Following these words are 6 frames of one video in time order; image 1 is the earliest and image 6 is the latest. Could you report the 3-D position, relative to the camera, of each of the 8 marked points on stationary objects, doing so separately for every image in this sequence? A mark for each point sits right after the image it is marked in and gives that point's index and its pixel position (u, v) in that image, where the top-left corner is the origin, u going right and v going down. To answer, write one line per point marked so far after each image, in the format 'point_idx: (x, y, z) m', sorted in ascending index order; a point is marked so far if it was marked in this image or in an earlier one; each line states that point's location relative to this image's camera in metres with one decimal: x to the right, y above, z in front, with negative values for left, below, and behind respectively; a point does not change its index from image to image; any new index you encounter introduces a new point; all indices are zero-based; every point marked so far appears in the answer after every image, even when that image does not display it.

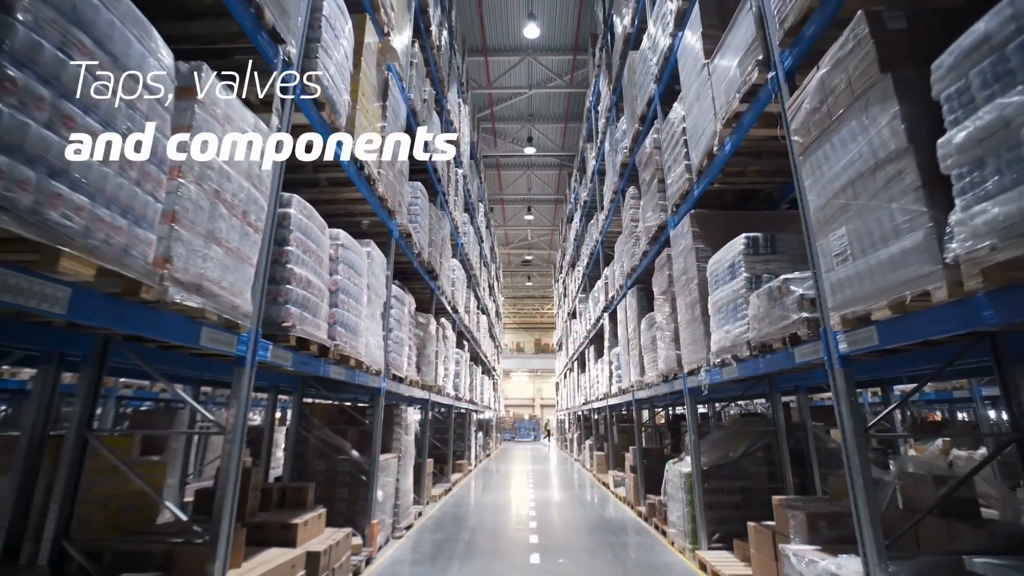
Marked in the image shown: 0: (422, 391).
0: (-2.6, -2.9, +7.6) m
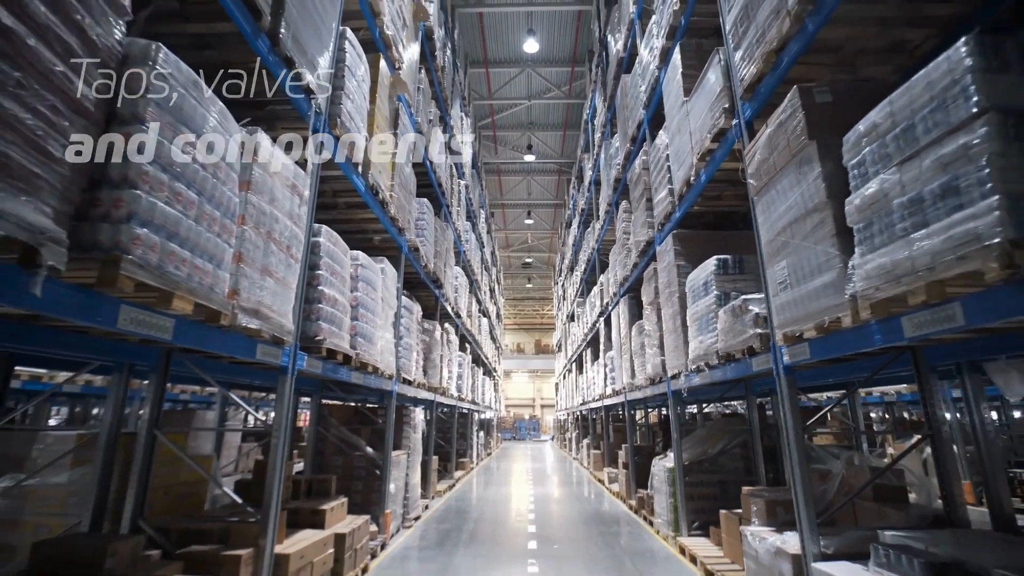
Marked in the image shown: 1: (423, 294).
0: (-2.6, -3.2, +8.2) m
1: (-3.2, -0.2, +9.6) m
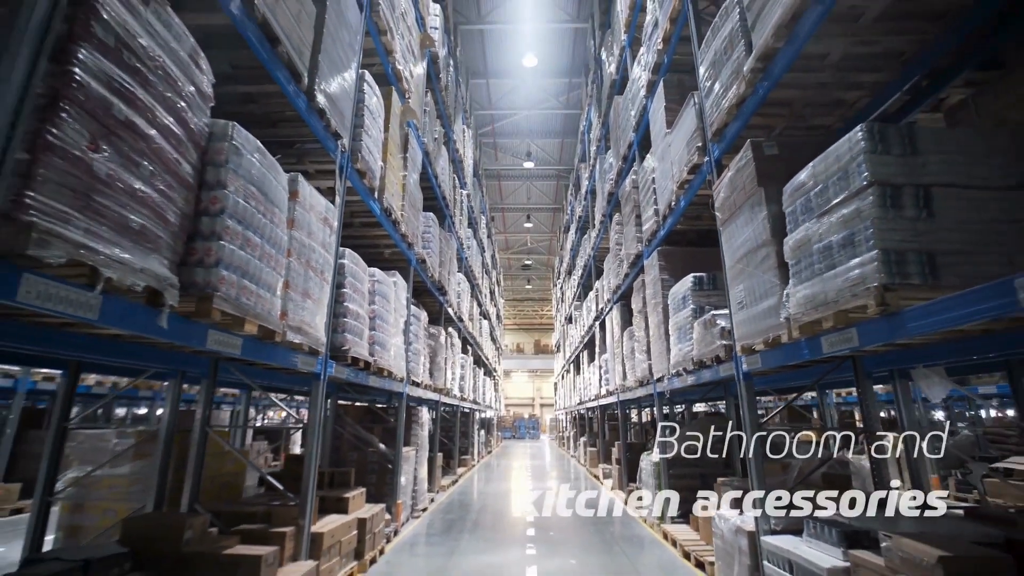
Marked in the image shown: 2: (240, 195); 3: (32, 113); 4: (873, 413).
0: (-2.6, -3.5, +8.7) m
1: (-3.2, -0.5, +10.2) m
2: (-2.8, +0.9, +2.7) m
3: (-3.0, +1.1, +1.7) m
4: (+5.1, -1.8, +3.7) m
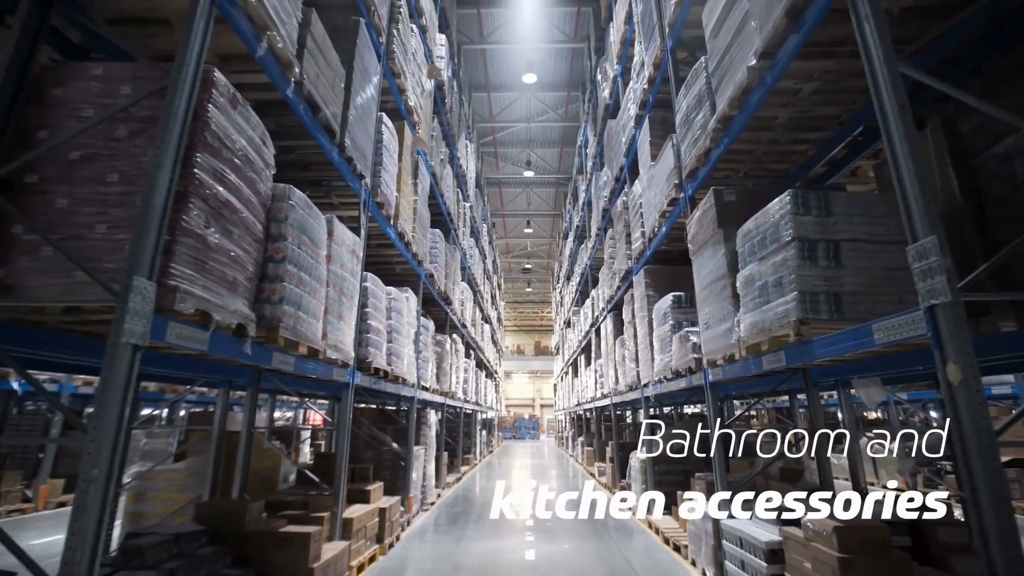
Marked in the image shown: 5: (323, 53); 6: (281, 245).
0: (-2.5, -3.8, +9.4) m
1: (-3.2, -0.8, +10.8) m
2: (-2.7, +0.6, +3.4) m
3: (-3.0, +0.7, +2.3) m
4: (+5.1, -2.1, +4.4) m
5: (-2.9, +3.6, +4.1) m
6: (-2.8, +0.5, +3.2) m
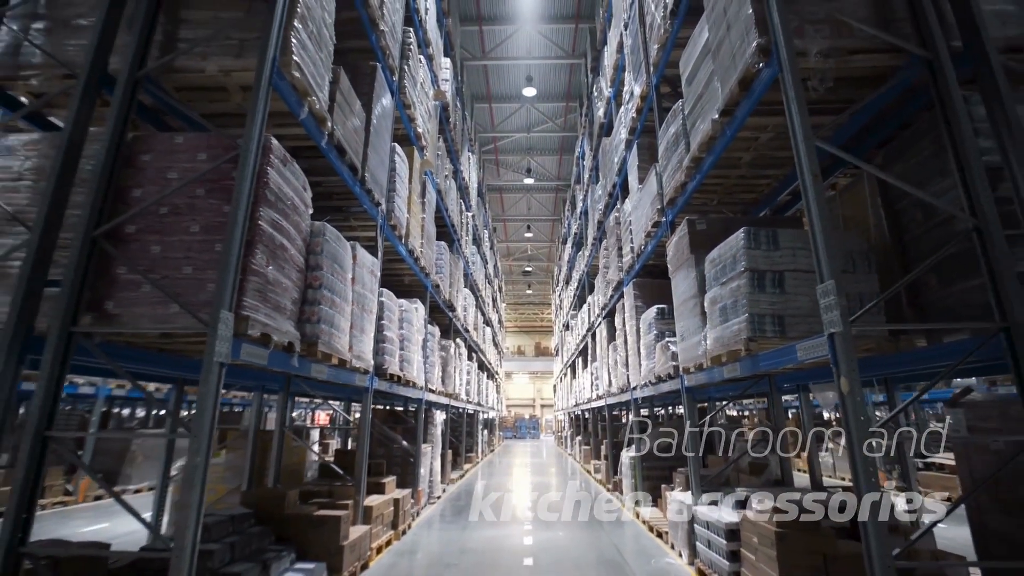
0: (-2.5, -4.1, +10.0) m
1: (-3.2, -1.2, +11.5) m
2: (-2.8, +0.3, +4.0) m
3: (-3.0, +0.4, +3.0) m
4: (+5.1, -2.4, +5.0) m
5: (-2.9, +3.3, +4.7) m
6: (-2.8, +0.2, +3.9) m
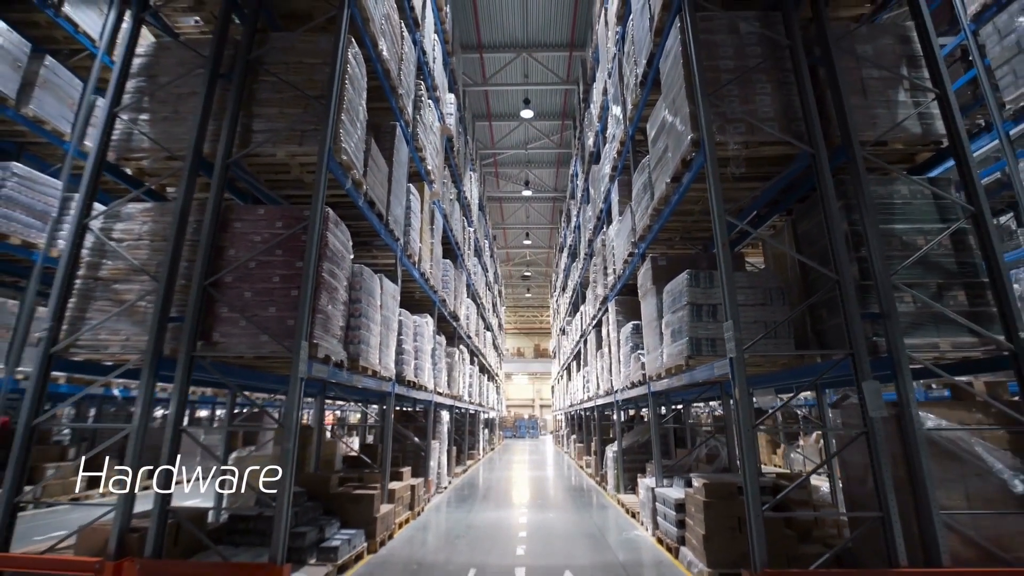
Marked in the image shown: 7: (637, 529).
0: (-2.6, -4.7, +11.2) m
1: (-3.2, -1.7, +12.6) m
2: (-2.8, -0.3, +5.1) m
3: (-3.1, -0.1, +4.1) m
4: (+5.0, -2.9, +6.1) m
5: (-3.0, +2.7, +5.8) m
6: (-2.9, -0.3, +5.0) m
7: (+3.1, -5.8, +6.4) m
